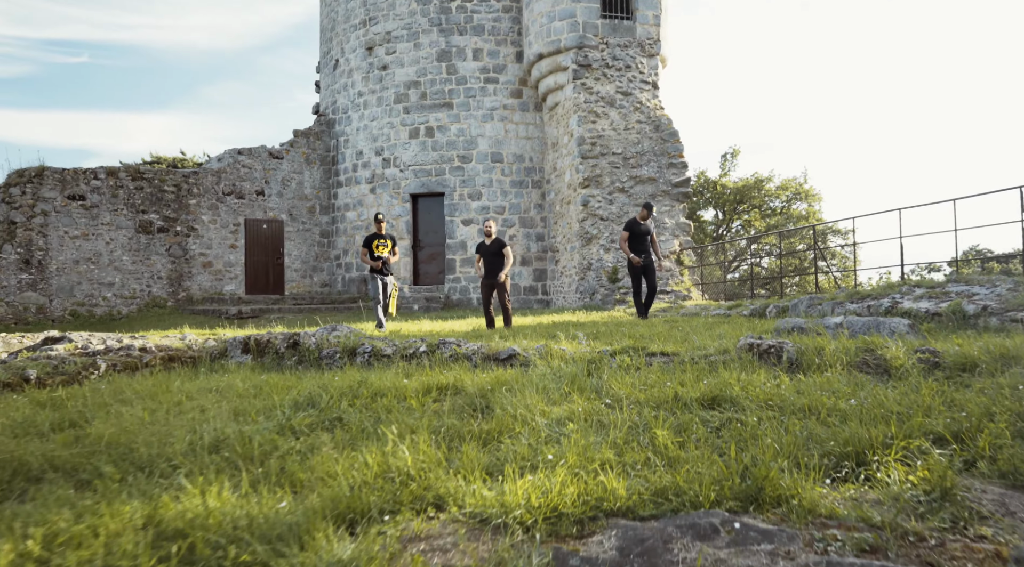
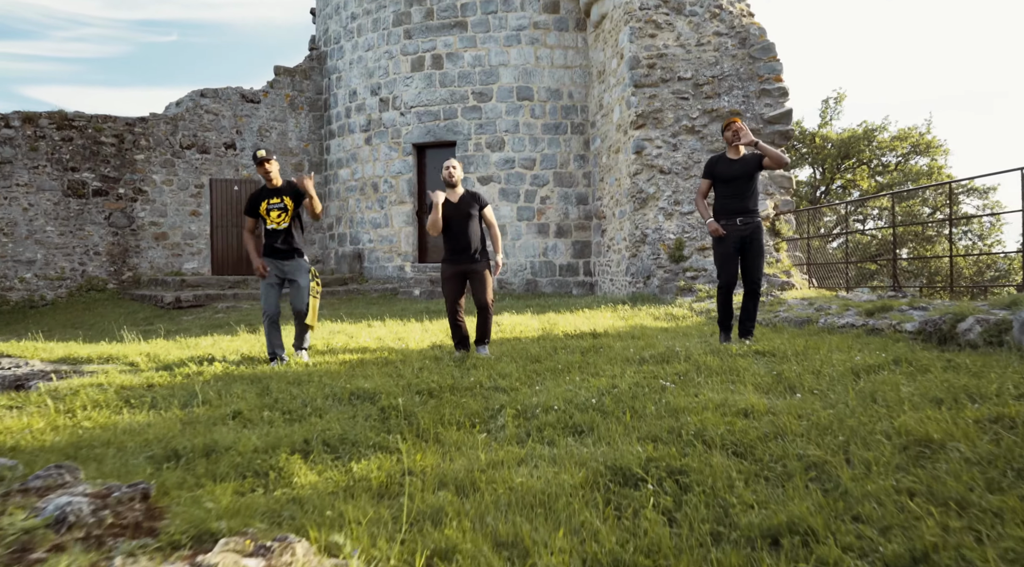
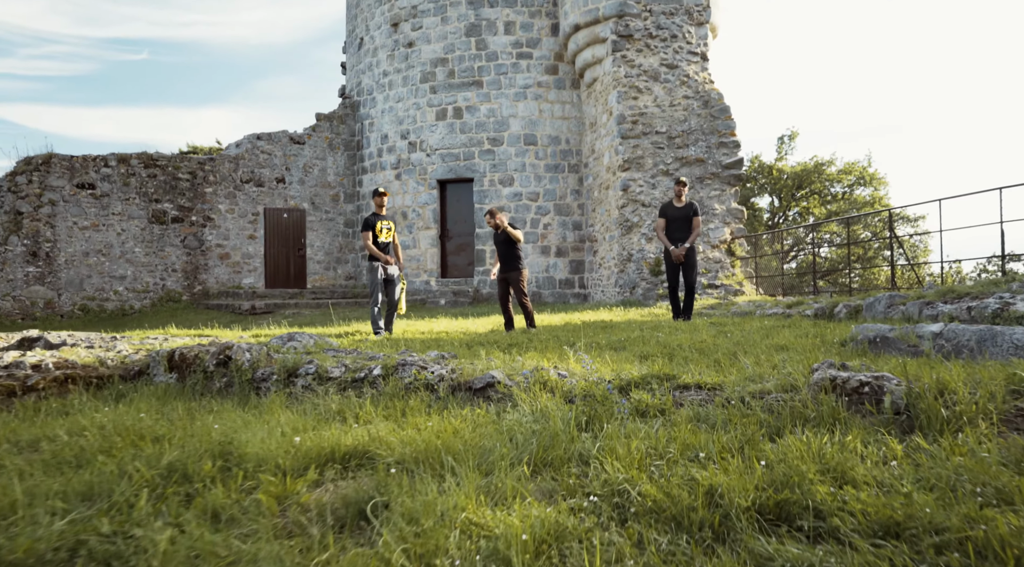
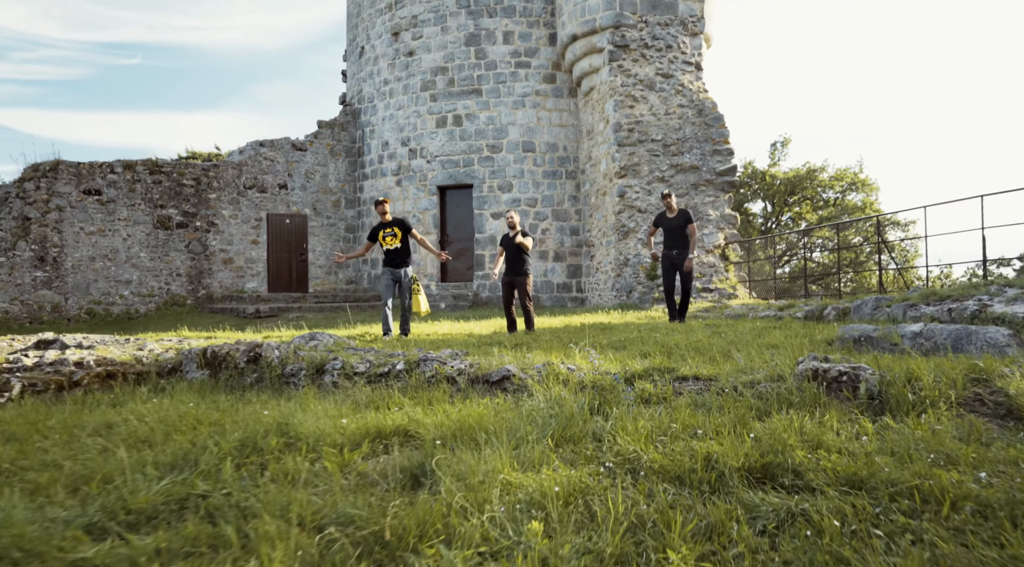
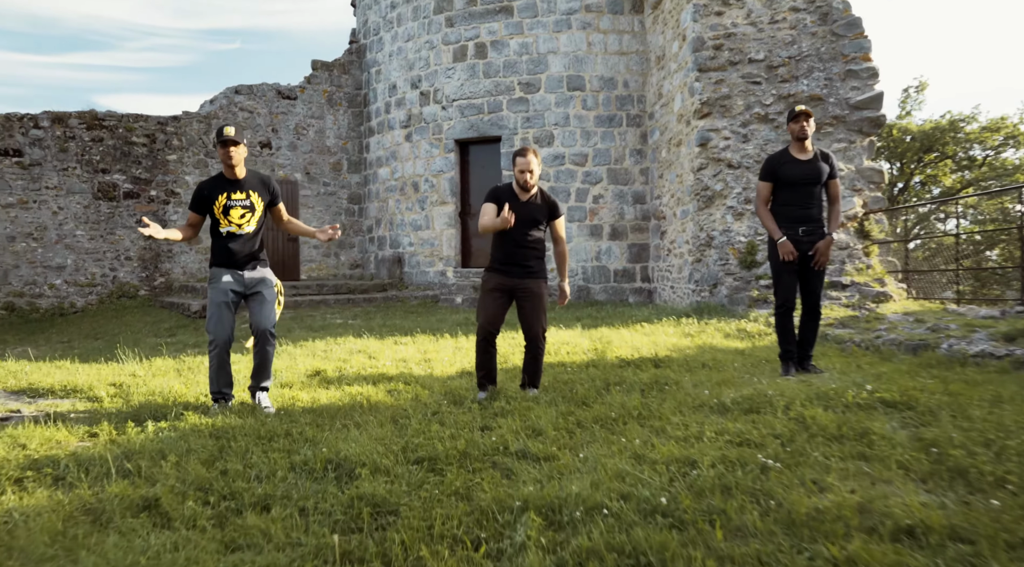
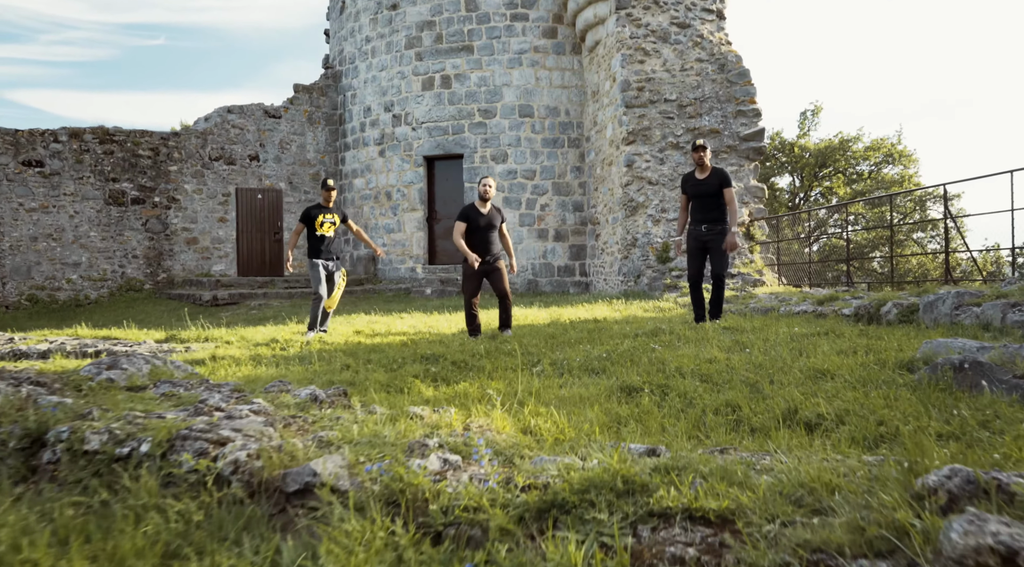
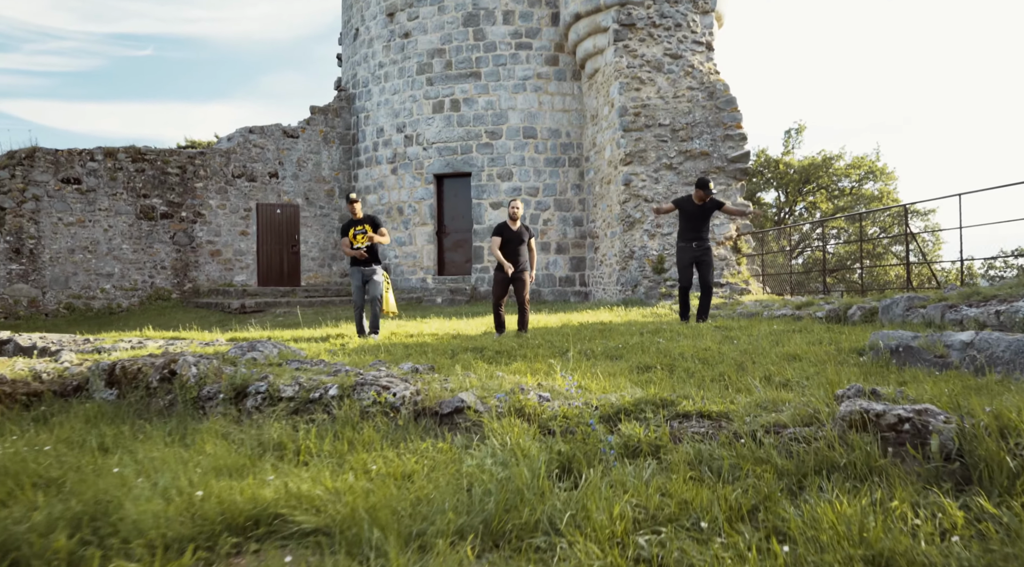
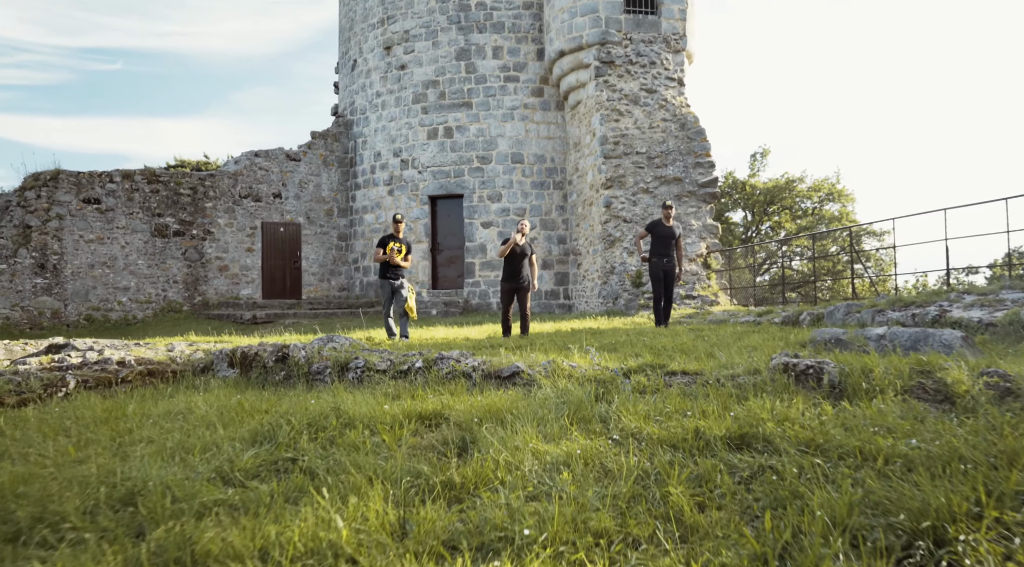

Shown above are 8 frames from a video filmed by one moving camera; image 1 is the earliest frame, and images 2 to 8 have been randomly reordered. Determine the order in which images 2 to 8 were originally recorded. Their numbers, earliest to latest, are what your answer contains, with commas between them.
8, 4, 3, 7, 6, 2, 5
